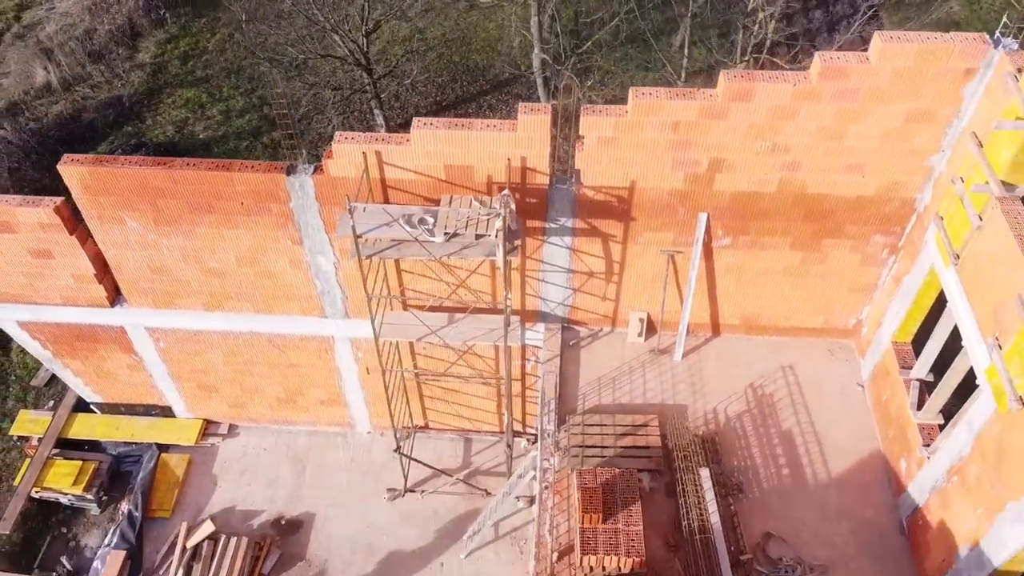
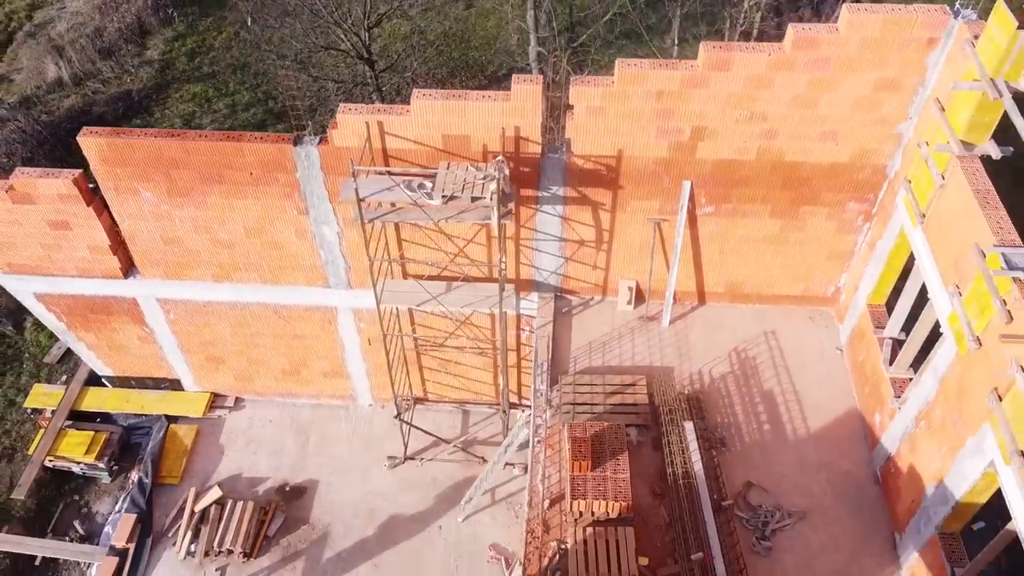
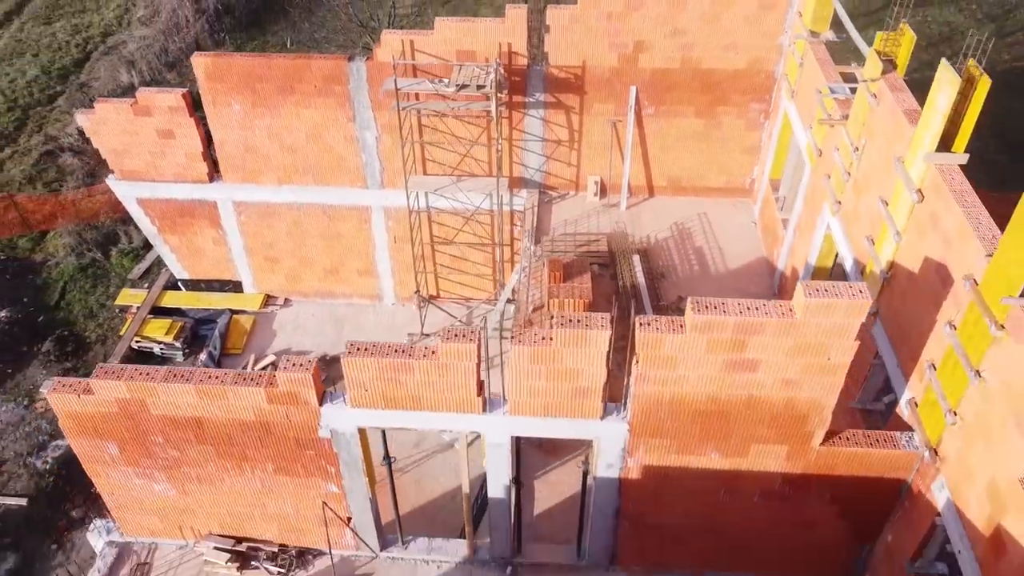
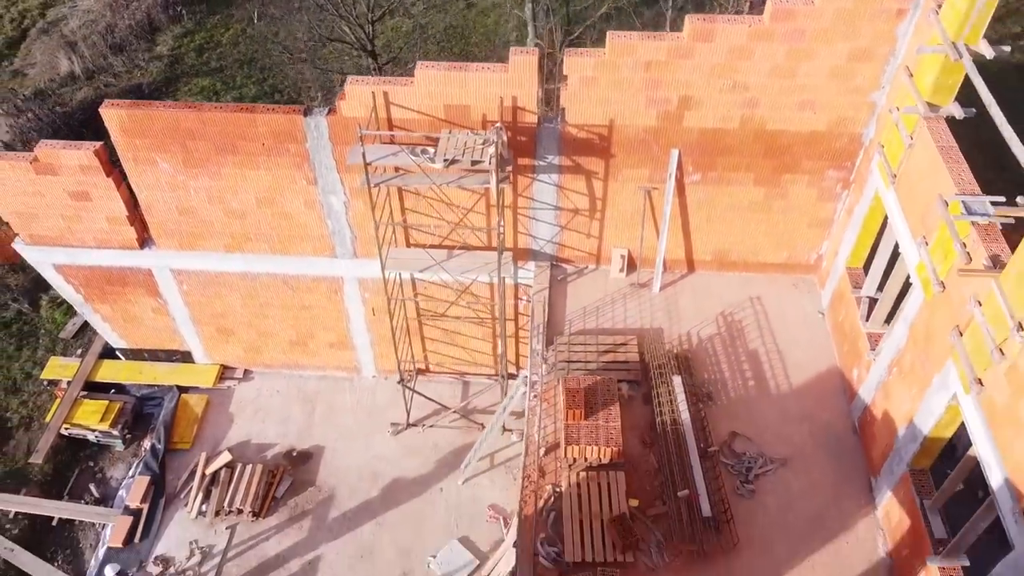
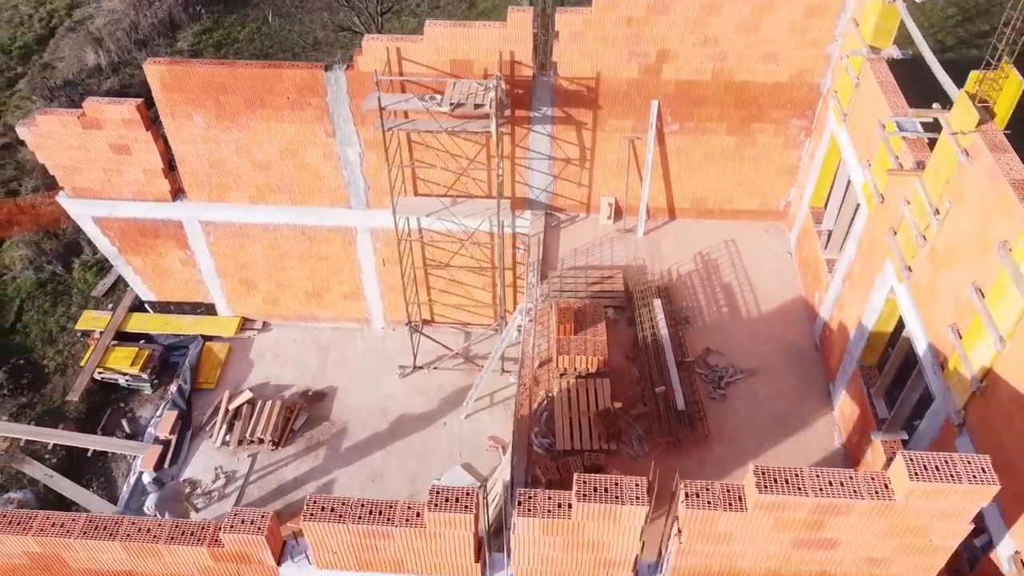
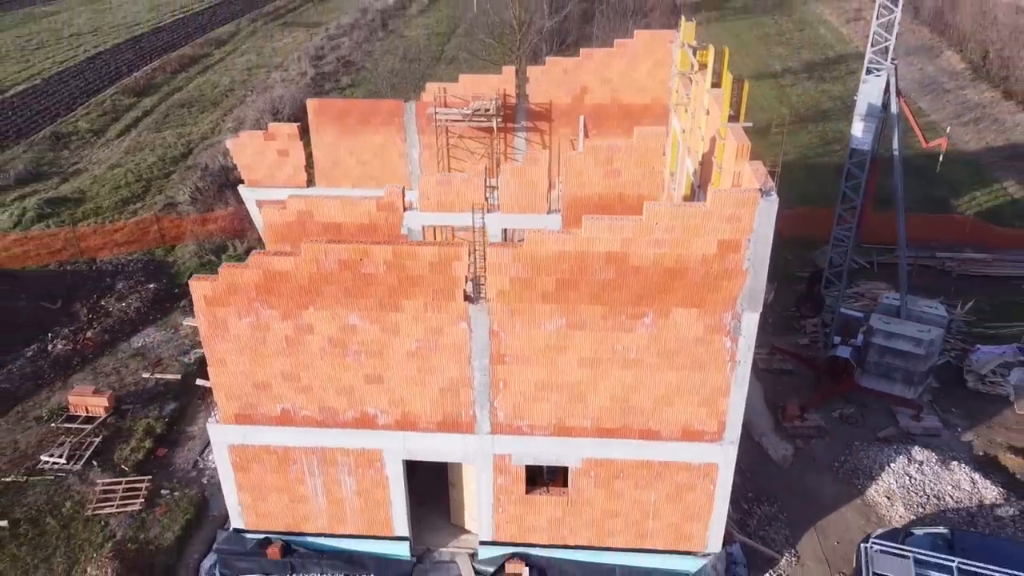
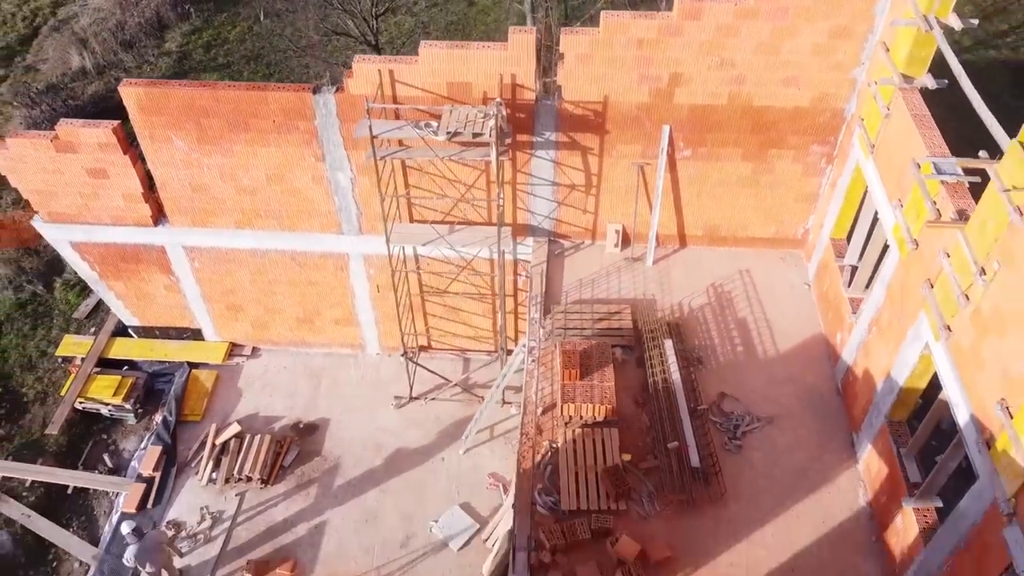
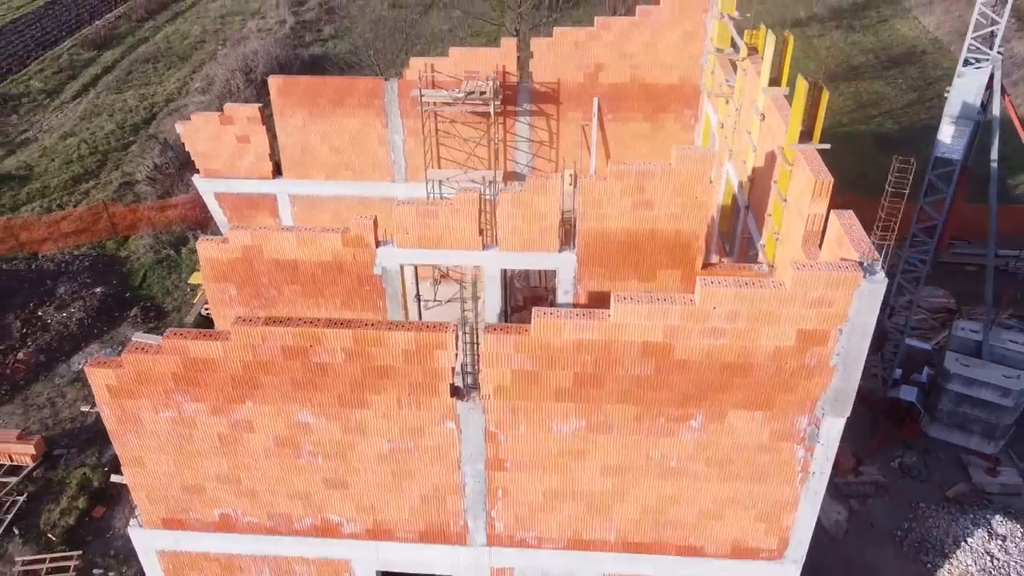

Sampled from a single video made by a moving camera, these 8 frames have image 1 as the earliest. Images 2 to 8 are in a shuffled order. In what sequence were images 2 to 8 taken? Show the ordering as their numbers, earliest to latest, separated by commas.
2, 4, 7, 5, 3, 8, 6
